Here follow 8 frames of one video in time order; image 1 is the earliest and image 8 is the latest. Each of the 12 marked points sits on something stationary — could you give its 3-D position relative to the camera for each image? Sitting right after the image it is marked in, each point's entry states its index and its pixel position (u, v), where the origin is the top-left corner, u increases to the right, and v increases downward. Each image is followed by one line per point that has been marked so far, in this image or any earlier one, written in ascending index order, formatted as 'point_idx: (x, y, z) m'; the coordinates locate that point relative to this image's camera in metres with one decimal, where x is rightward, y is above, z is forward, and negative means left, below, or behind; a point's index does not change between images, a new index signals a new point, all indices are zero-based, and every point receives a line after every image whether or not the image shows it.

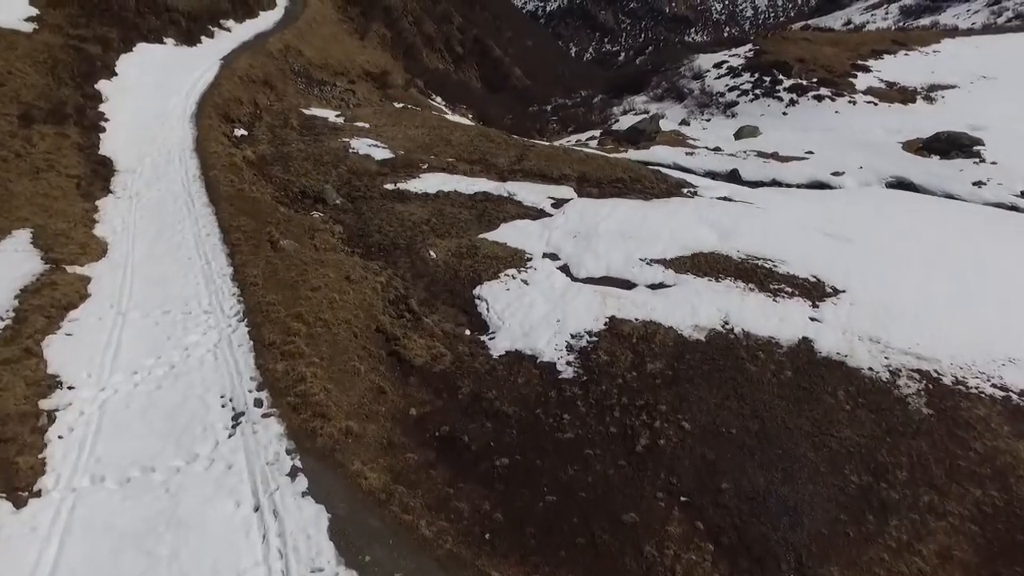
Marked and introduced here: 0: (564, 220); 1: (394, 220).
0: (+1.4, +1.8, +16.9) m
1: (-2.7, +1.6, +15.3) m
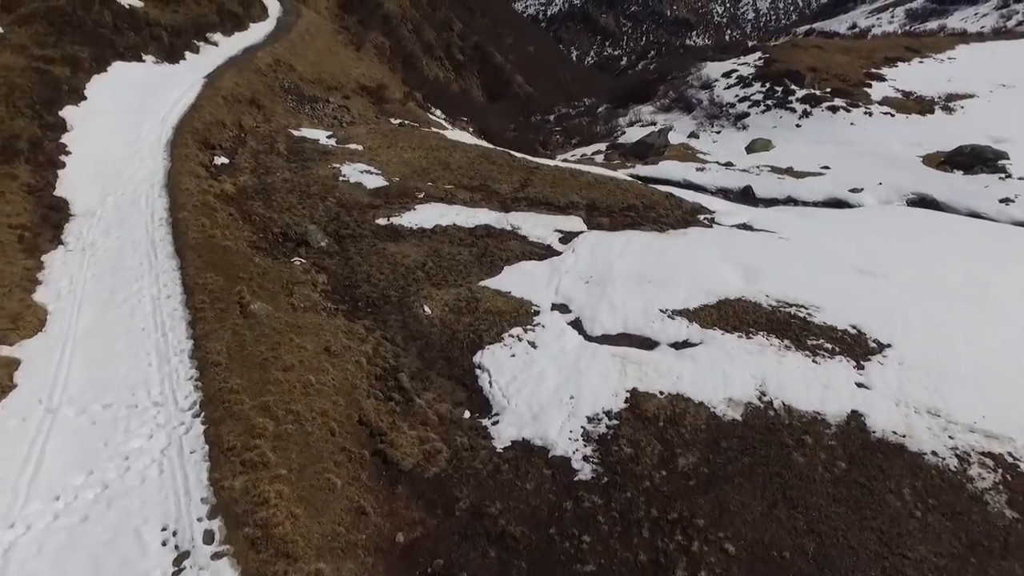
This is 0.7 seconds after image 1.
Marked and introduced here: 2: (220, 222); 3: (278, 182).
0: (+1.5, +0.7, +15.3) m
1: (-2.6, +0.5, +13.7) m
2: (-5.9, +1.3, +13.3) m
3: (-6.1, +2.8, +17.3) m
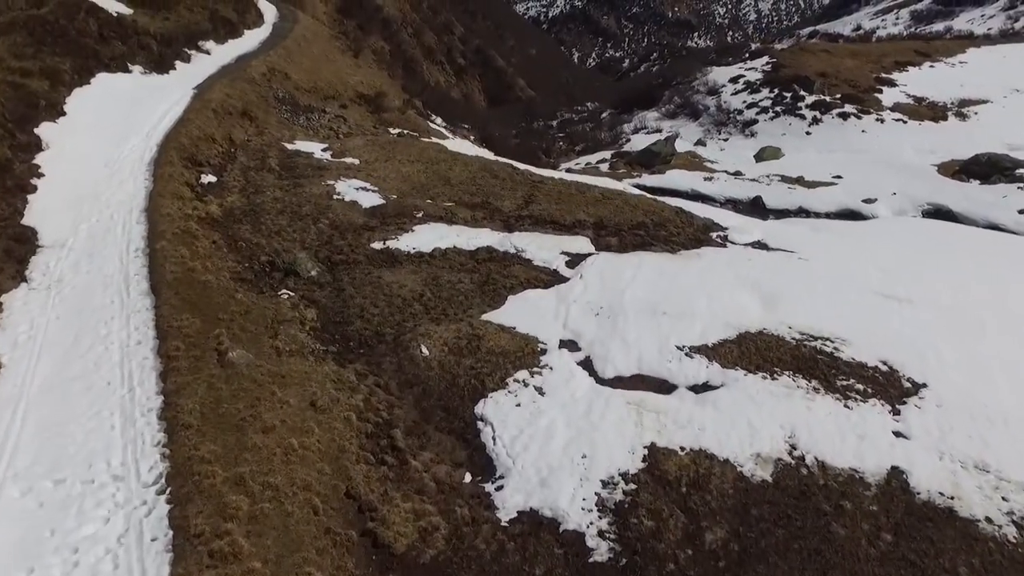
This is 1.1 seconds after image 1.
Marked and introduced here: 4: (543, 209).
0: (+1.6, 0.0, +14.3) m
1: (-2.6, -0.1, +12.8) m
2: (-5.8, +0.7, +12.4) m
3: (-6.0, +2.1, +16.3) m
4: (+0.9, +2.3, +19.2) m
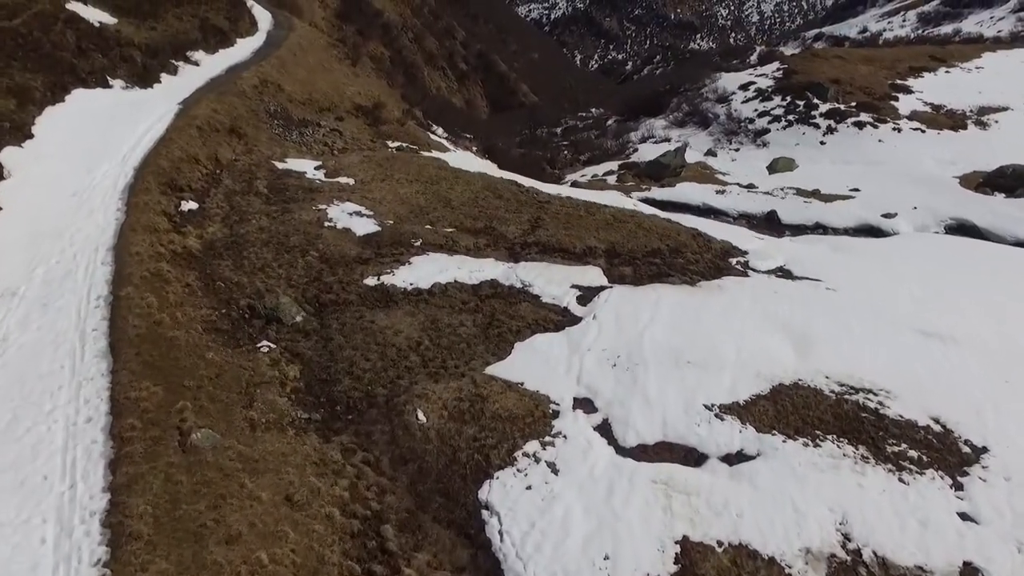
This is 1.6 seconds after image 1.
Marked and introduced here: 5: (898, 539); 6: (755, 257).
0: (+1.7, -0.8, +13.0) m
1: (-2.4, -1.0, +11.4) m
2: (-5.7, -0.2, +11.0) m
3: (-5.9, +1.3, +15.0) m
4: (+1.0, +1.5, +17.8) m
5: (+5.1, -3.3, +8.6) m
6: (+7.2, +0.9, +19.5) m
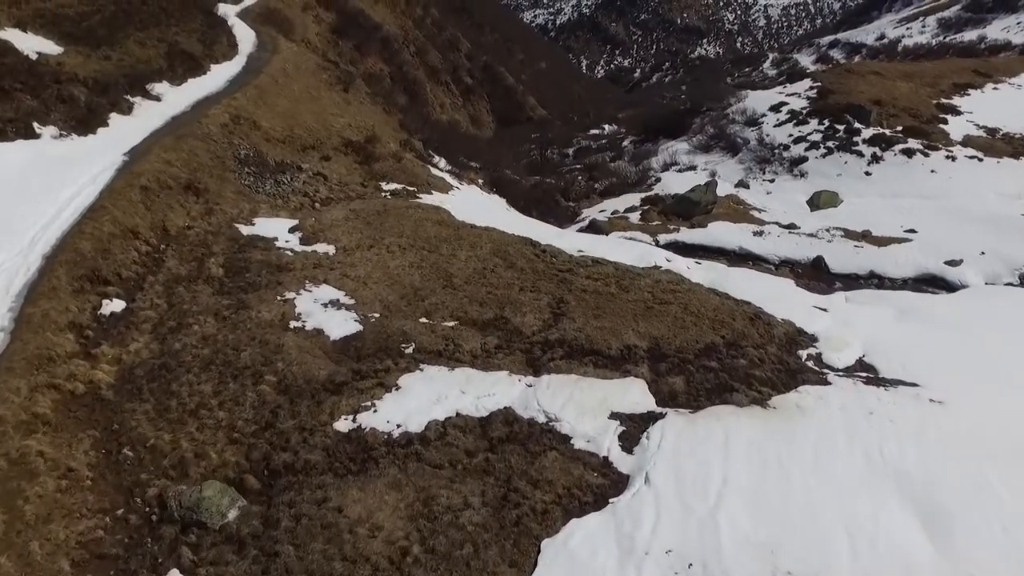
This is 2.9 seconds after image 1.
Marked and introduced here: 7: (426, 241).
0: (+2.0, -3.1, +9.3) m
1: (-2.1, -3.3, +7.8) m
2: (-5.4, -2.4, +7.4) m
3: (-5.5, -1.0, +11.4) m
4: (+1.4, -0.8, +14.2) m
5: (+5.4, -5.5, +5.0) m
6: (+7.6, -1.4, +15.8) m
7: (-2.3, +1.3, +17.8) m
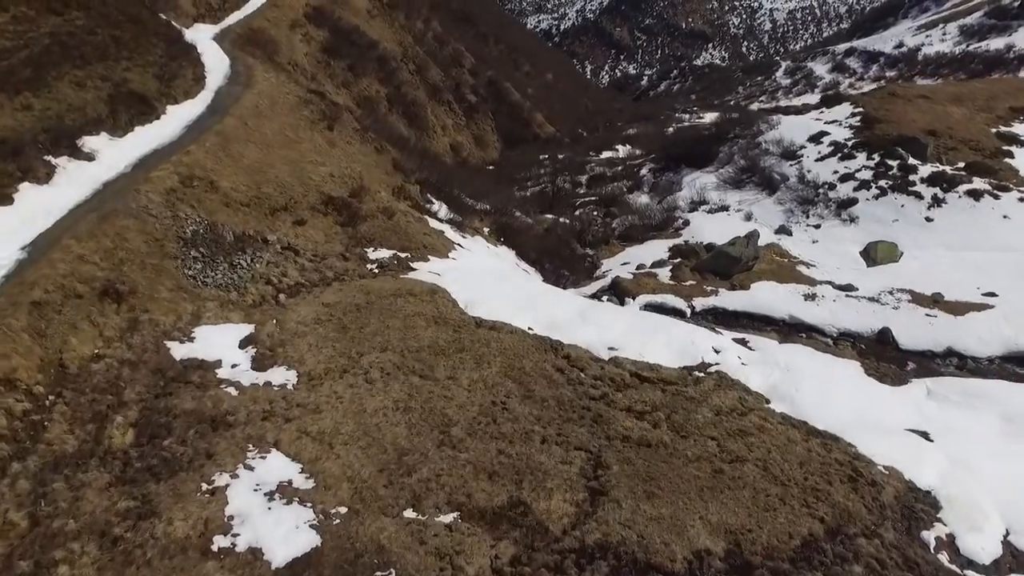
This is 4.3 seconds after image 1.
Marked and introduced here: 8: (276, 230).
0: (+2.3, -5.8, +5.3) m
1: (-1.8, -6.0, +3.8) m
2: (-5.1, -5.1, +3.4) m
3: (-5.2, -3.7, +7.4) m
4: (+1.7, -3.5, +10.1) m
5: (+5.7, -8.2, +0.9) m
6: (+7.9, -4.1, +11.8) m
7: (-2.0, -1.4, +13.7) m
8: (-6.7, +1.7, +18.7) m
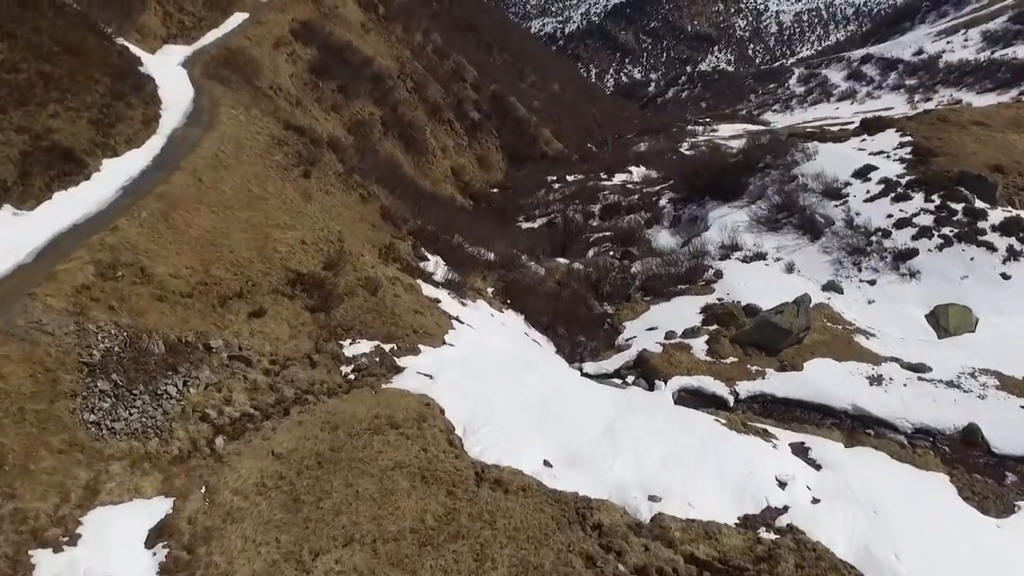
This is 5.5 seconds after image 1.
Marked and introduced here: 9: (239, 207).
0: (+2.5, -8.3, +1.4) m
1: (-1.6, -8.5, -0.1) m
2: (-4.9, -7.7, -0.5) m
3: (-5.0, -6.3, +3.5) m
4: (+1.9, -6.1, +6.2) m
5: (+5.8, -10.8, -3.0) m
6: (+8.2, -6.6, +7.8) m
7: (-1.7, -4.0, +9.8) m
8: (-6.4, -0.9, +14.8) m
9: (-7.6, +2.2, +18.5) m
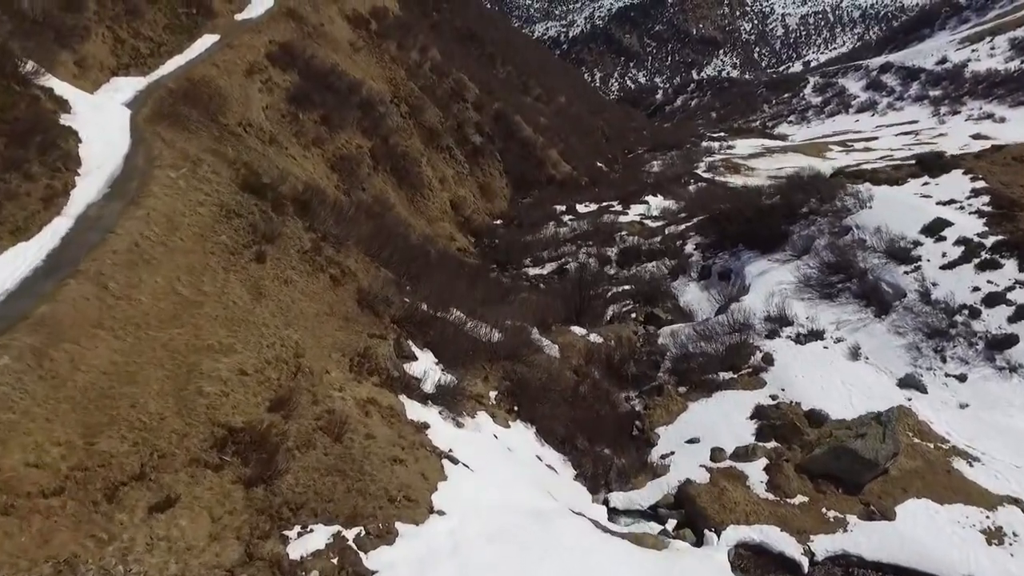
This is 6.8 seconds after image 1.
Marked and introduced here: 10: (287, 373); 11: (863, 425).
0: (+2.7, -11.4, -3.3) m
1: (-1.5, -11.5, -4.8) m
2: (-4.8, -10.7, -5.1) m
3: (-4.9, -9.3, -1.2) m
4: (+2.1, -9.1, +1.5) m
5: (+5.9, -13.8, -7.8) m
6: (+8.3, -9.7, +3.1) m
7: (-1.6, -7.0, +5.2) m
8: (-6.2, -3.9, +10.1) m
9: (-7.4, -0.8, +13.8) m
10: (-5.0, -1.9, +14.5) m
11: (+9.3, -3.8, +18.0) m
